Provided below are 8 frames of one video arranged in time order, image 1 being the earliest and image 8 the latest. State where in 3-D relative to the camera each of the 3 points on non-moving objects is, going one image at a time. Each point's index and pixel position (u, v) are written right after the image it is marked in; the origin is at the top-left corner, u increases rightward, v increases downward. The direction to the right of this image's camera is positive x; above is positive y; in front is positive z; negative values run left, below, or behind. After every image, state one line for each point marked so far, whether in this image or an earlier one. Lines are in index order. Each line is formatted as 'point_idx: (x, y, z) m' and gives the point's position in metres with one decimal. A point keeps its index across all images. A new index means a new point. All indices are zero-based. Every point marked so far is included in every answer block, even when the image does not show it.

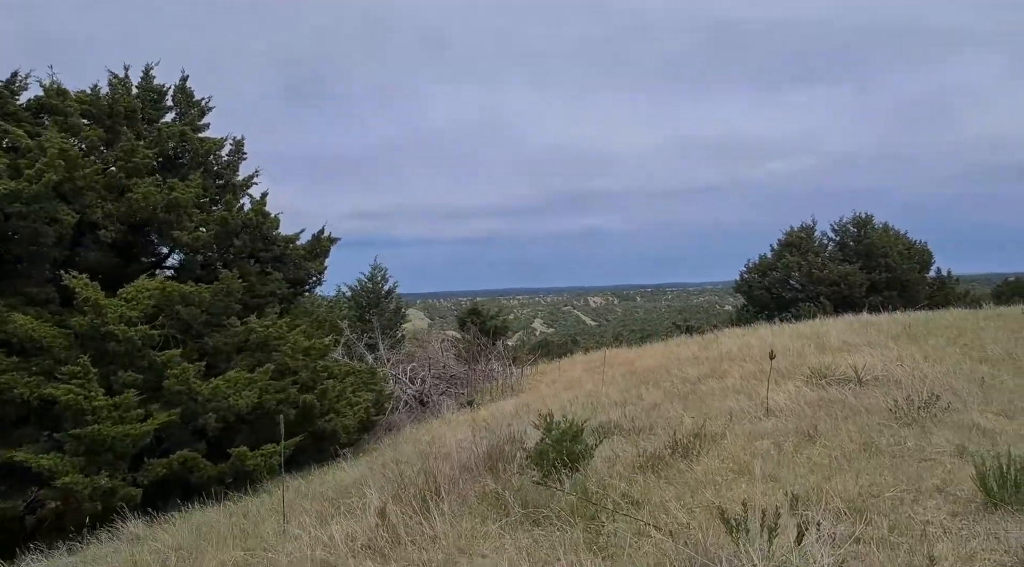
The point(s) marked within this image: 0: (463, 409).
0: (-0.9, -2.2, +13.9) m
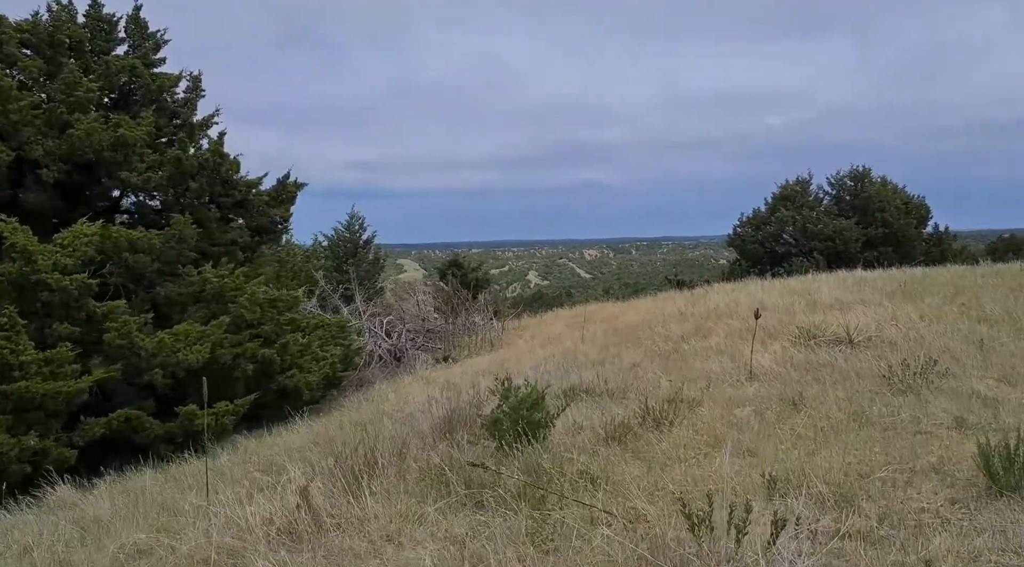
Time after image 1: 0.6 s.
0: (-1.3, -1.4, +13.4) m
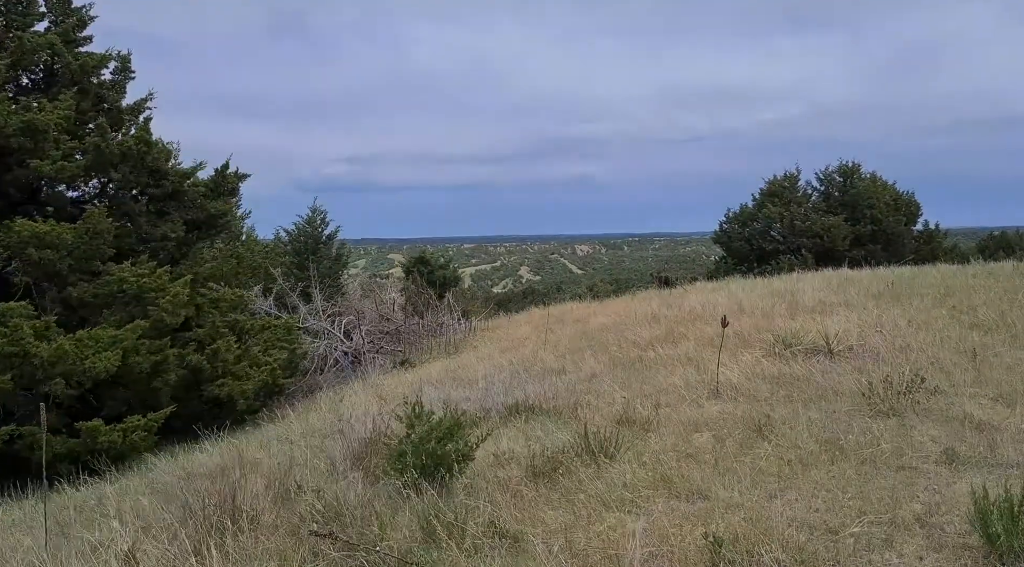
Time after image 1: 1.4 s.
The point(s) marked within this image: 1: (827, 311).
0: (-1.9, -1.4, +12.5) m
1: (+4.6, -0.4, +11.3) m
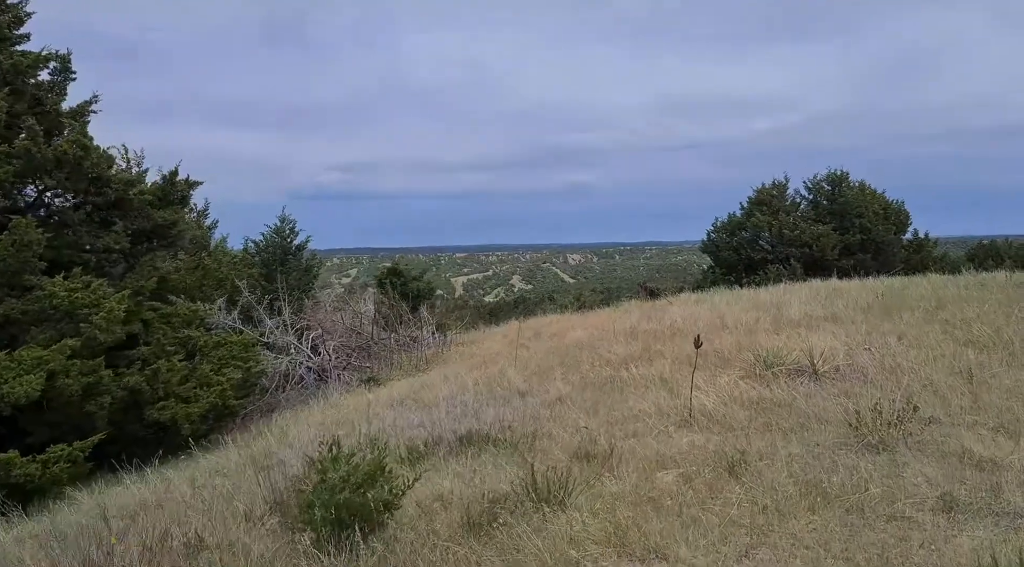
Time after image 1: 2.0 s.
0: (-2.3, -1.6, +11.8) m
1: (+4.1, -0.6, +10.7) m
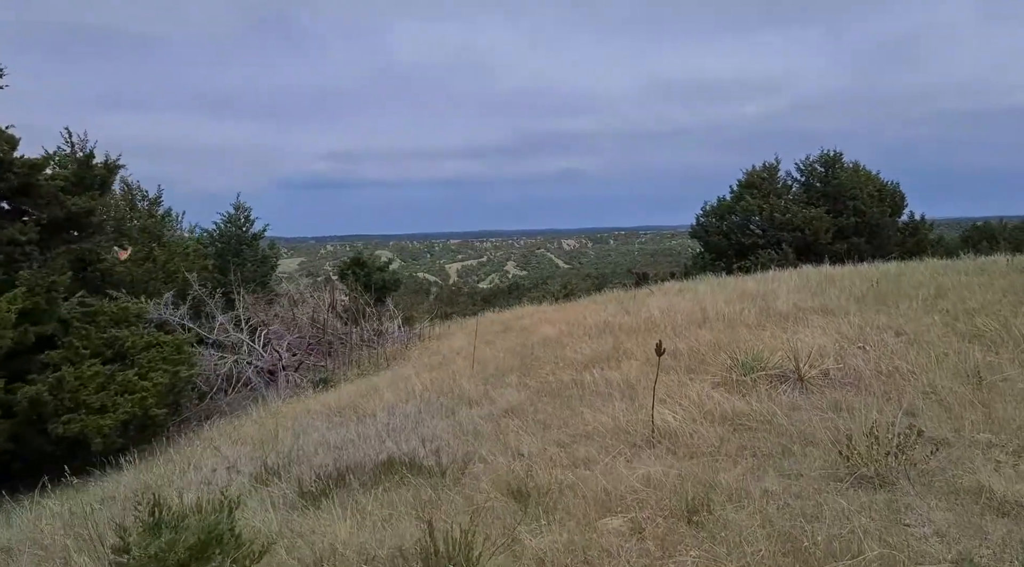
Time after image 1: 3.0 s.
0: (-2.9, -1.5, +10.8) m
1: (+3.6, -0.4, +9.7) m
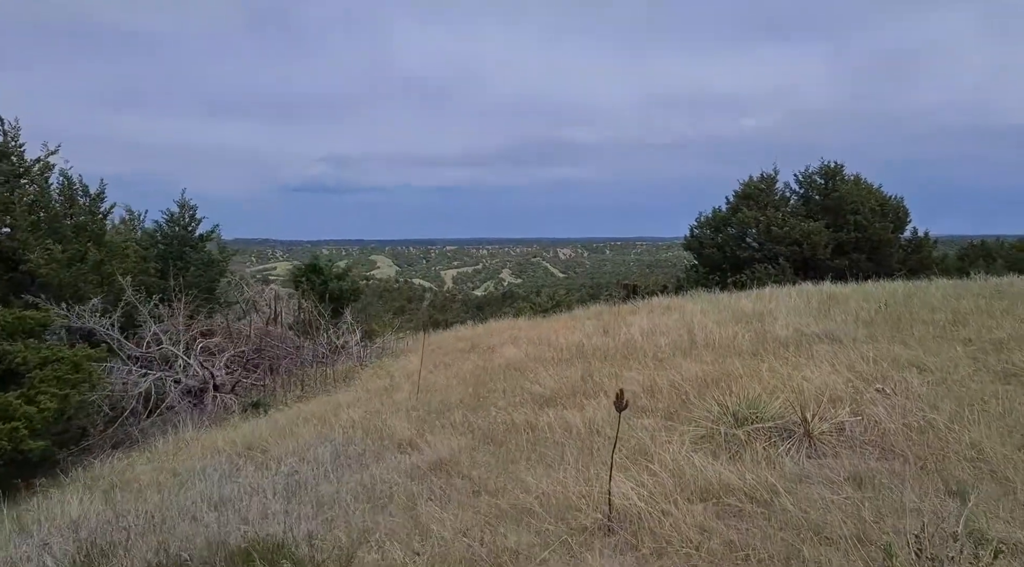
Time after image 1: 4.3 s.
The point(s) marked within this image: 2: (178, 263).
0: (-3.4, -1.6, +9.3) m
1: (+3.1, -0.7, +8.3) m
2: (-6.1, +0.4, +14.6) m
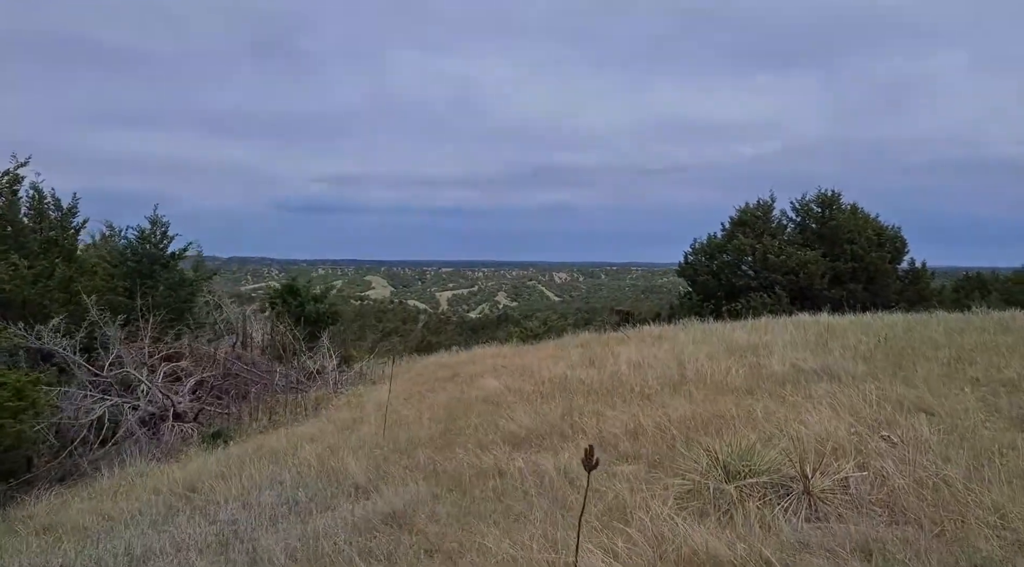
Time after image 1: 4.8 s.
0: (-3.6, -1.8, +8.7) m
1: (+2.9, -1.0, +7.7) m
2: (-6.4, 0.0, +14.0) m
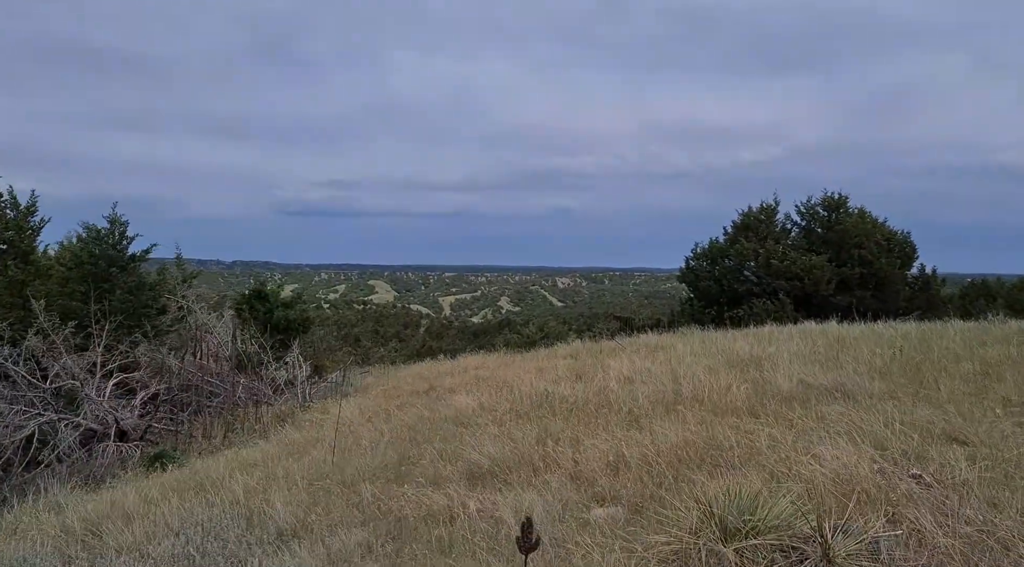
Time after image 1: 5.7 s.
0: (-3.9, -1.9, +7.7) m
1: (+2.6, -1.1, +6.8) m
2: (-6.6, 0.0, +13.1) m
